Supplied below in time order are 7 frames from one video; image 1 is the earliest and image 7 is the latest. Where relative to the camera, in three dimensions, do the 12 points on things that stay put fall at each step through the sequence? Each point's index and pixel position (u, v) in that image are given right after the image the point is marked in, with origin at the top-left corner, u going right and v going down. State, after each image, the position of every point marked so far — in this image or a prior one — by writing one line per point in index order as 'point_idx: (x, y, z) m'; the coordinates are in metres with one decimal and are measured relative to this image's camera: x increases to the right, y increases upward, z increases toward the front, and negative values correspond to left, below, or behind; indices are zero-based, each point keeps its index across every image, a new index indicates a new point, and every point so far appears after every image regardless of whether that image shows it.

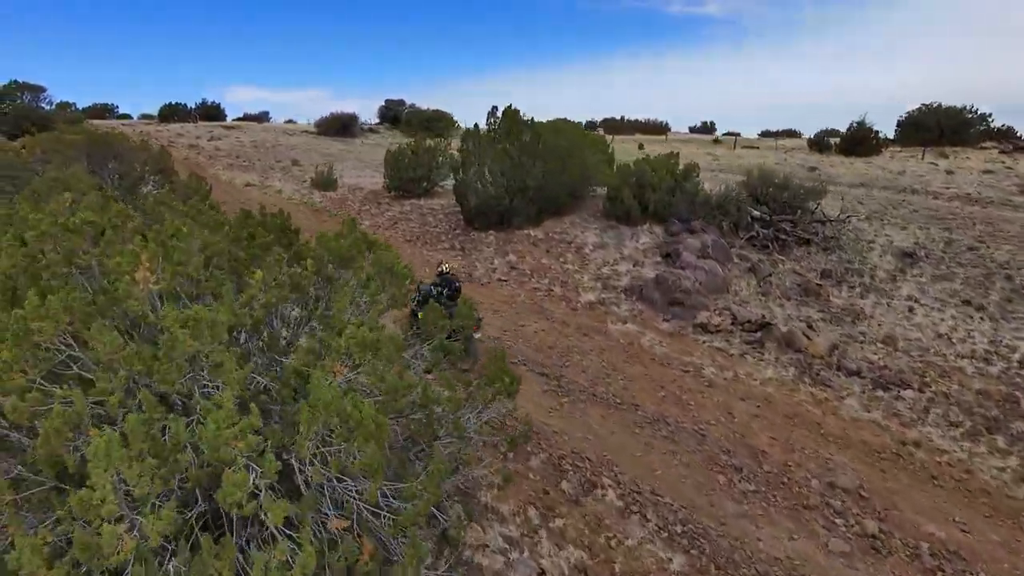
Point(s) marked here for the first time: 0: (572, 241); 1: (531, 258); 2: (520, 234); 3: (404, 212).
0: (+1.3, +1.1, +14.6) m
1: (+0.4, +0.7, +13.8) m
2: (+0.2, +1.3, +15.1) m
3: (-3.1, +2.2, +18.4) m
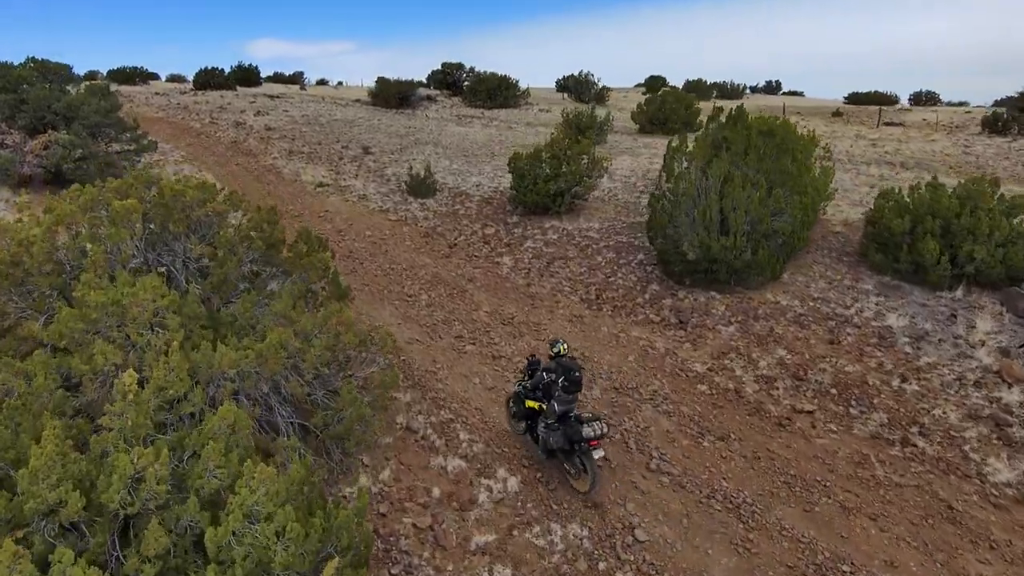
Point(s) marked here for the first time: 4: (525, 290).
0: (+5.2, -0.4, +9.7) m
1: (+4.2, -0.9, +9.0) m
2: (+4.0, -0.2, +10.2) m
3: (+0.9, +1.0, +13.6) m
4: (+0.2, 0.0, +11.5) m
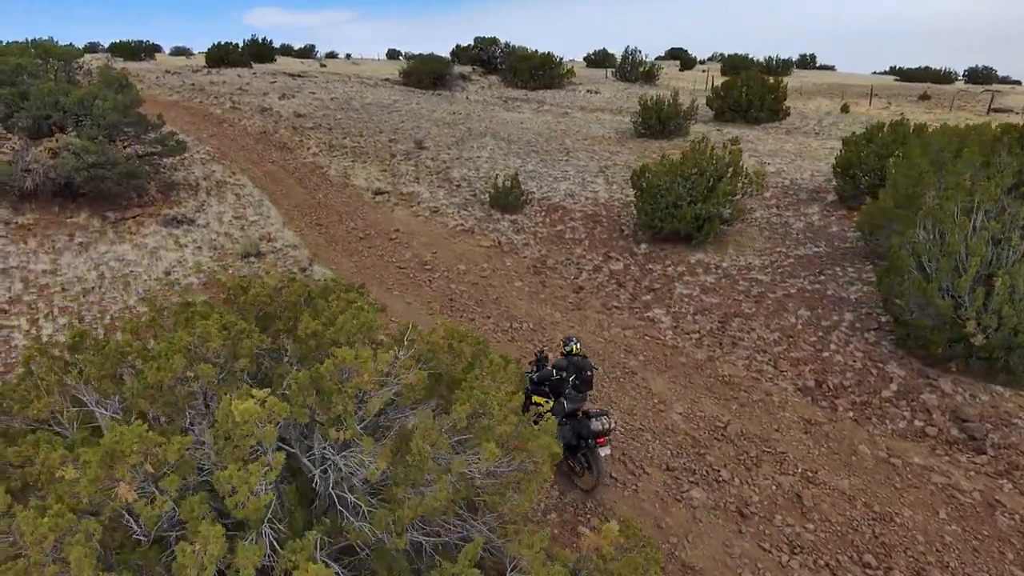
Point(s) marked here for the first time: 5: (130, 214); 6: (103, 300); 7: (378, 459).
0: (+7.6, -1.5, +6.7) m
1: (+6.6, -2.0, +5.9) m
2: (+6.5, -1.3, +7.2) m
3: (+3.3, 0.0, +10.5) m
4: (+2.7, -1.1, +8.5) m
5: (-8.1, +1.5, +13.6) m
6: (-6.4, -0.2, +9.9) m
7: (-0.7, -0.9, +3.3) m
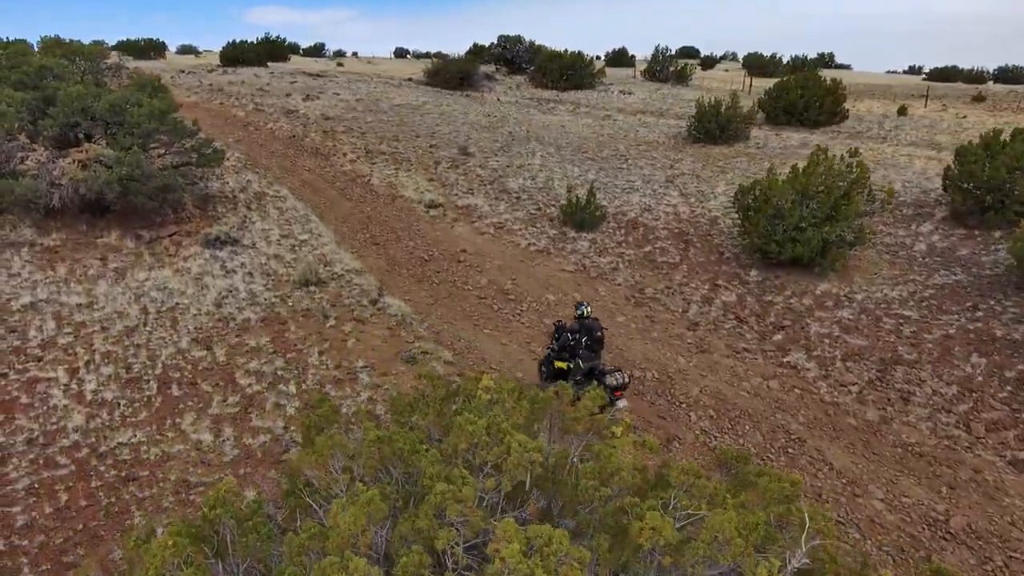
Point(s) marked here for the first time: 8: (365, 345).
0: (+9.1, -2.1, +5.2) m
1: (+8.1, -2.6, +4.5) m
2: (+8.0, -1.9, +5.7) m
3: (+4.9, -0.5, +9.1) m
4: (+4.2, -1.6, +7.0) m
5: (-6.6, +1.0, +12.2) m
6: (-4.8, -0.7, +8.5) m
7: (+0.9, -1.4, +1.9) m
8: (-2.0, -0.8, +8.5) m
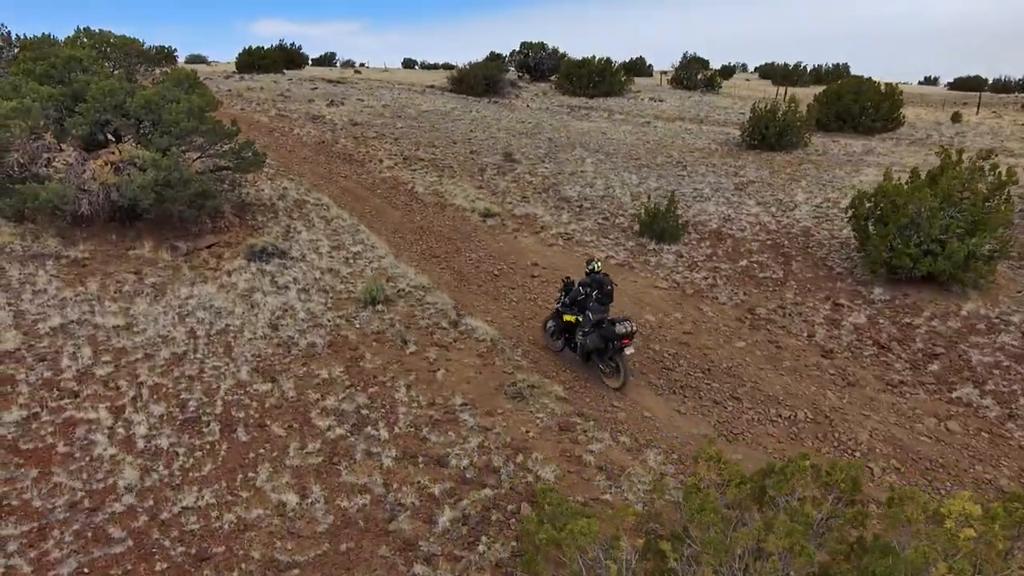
0: (+10.5, -2.3, +3.9) m
1: (+9.5, -2.8, +3.1) m
2: (+9.4, -2.1, +4.4) m
3: (+6.2, -0.8, +7.8) m
4: (+5.6, -1.9, +5.7) m
5: (-5.2, +0.7, +10.9) m
6: (-3.5, -0.9, +7.2) m
7: (+2.2, -1.6, +0.5) m
8: (-0.6, -1.0, +7.2) m
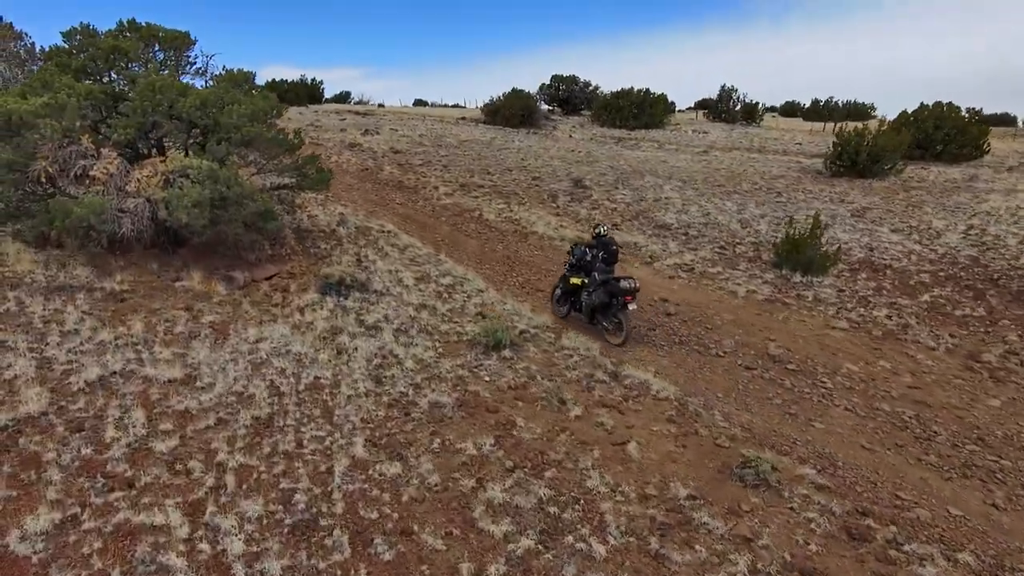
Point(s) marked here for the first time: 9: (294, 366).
0: (+12.3, -2.4, +1.7) m
1: (+11.3, -2.8, +1.0) m
2: (+11.2, -2.2, +2.2) m
3: (+8.0, -1.2, +5.7) m
4: (+7.4, -2.1, +3.6) m
5: (-3.4, +0.1, +8.9) m
6: (-1.7, -1.3, +5.1) m
7: (+4.0, -1.4, -1.6) m
8: (+1.2, -1.3, +5.2) m
9: (-2.3, -0.8, +6.6) m
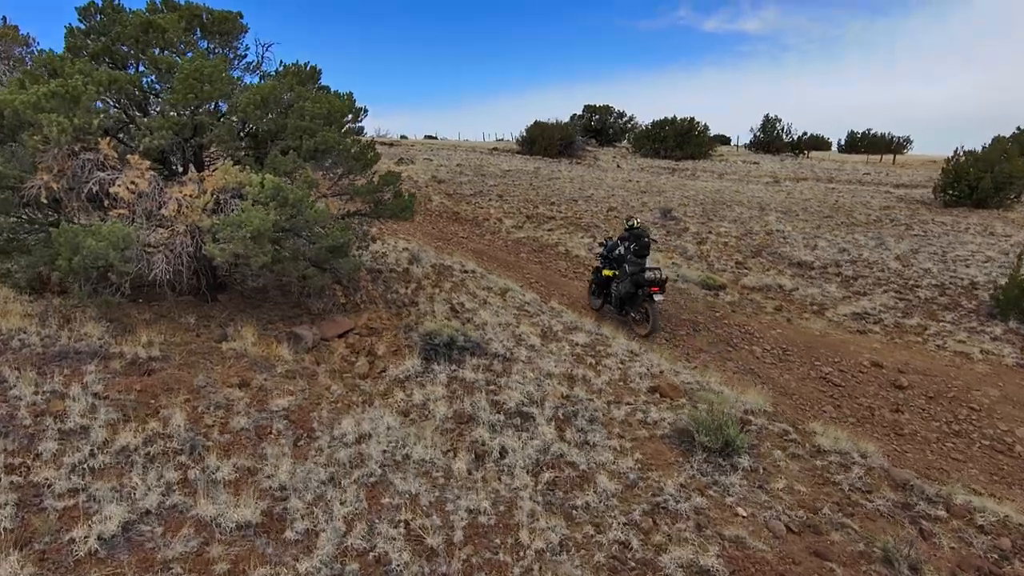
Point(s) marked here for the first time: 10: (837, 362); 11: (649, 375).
0: (+14.0, -2.6, -0.8) m
1: (+13.0, -3.0, -1.6) m
2: (+12.8, -2.5, -0.3) m
3: (+9.7, -1.6, +3.3) m
4: (+9.1, -2.4, +1.1) m
5: (-1.7, -0.5, +6.5) m
6: (0.0, -1.7, +2.7) m
7: (+5.7, -1.5, -4.0) m
8: (+2.9, -1.7, +2.7) m
9: (-0.6, -1.3, +4.2) m
10: (+3.5, -0.8, +6.9) m
11: (+1.3, -0.8, +6.1) m
